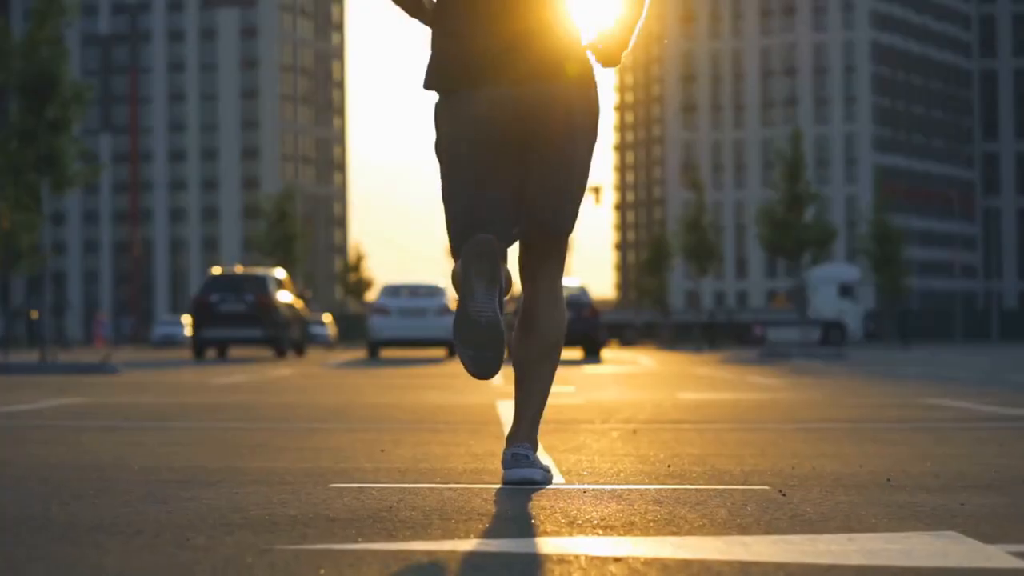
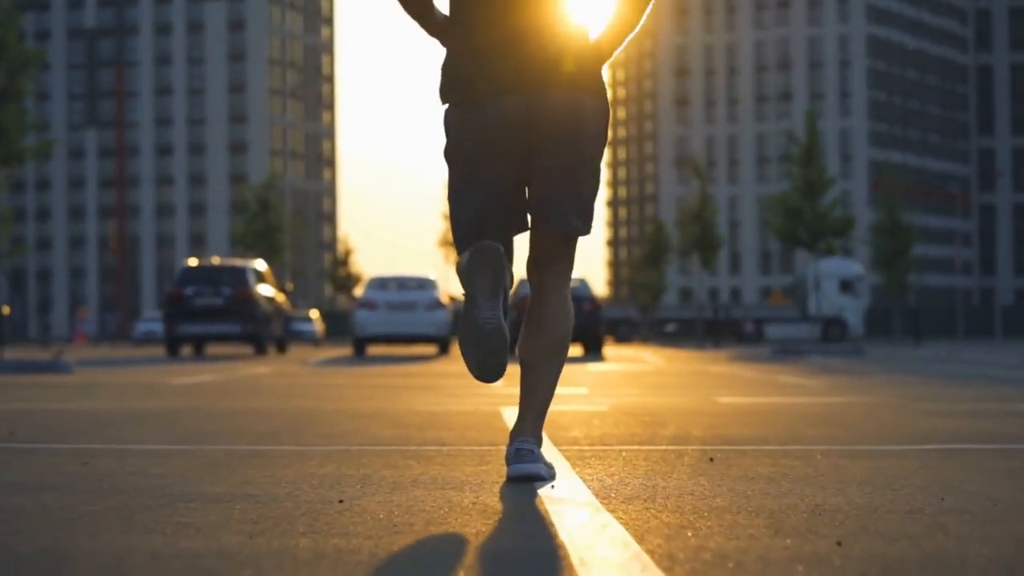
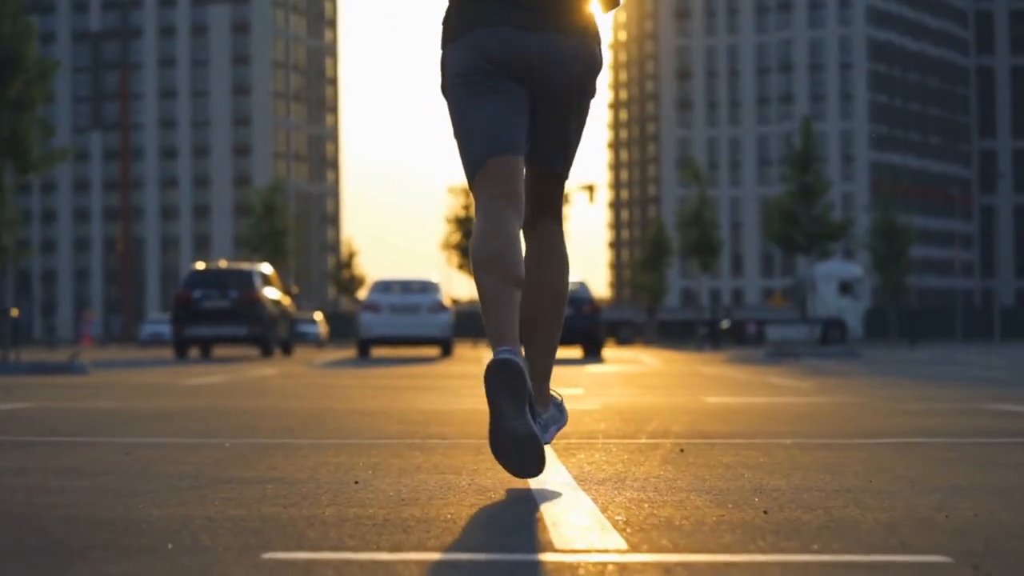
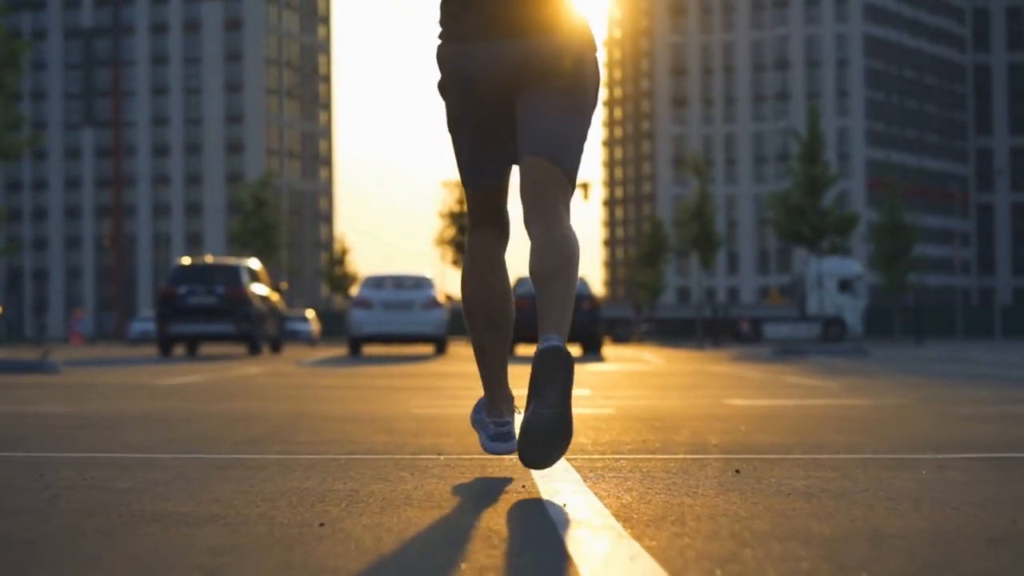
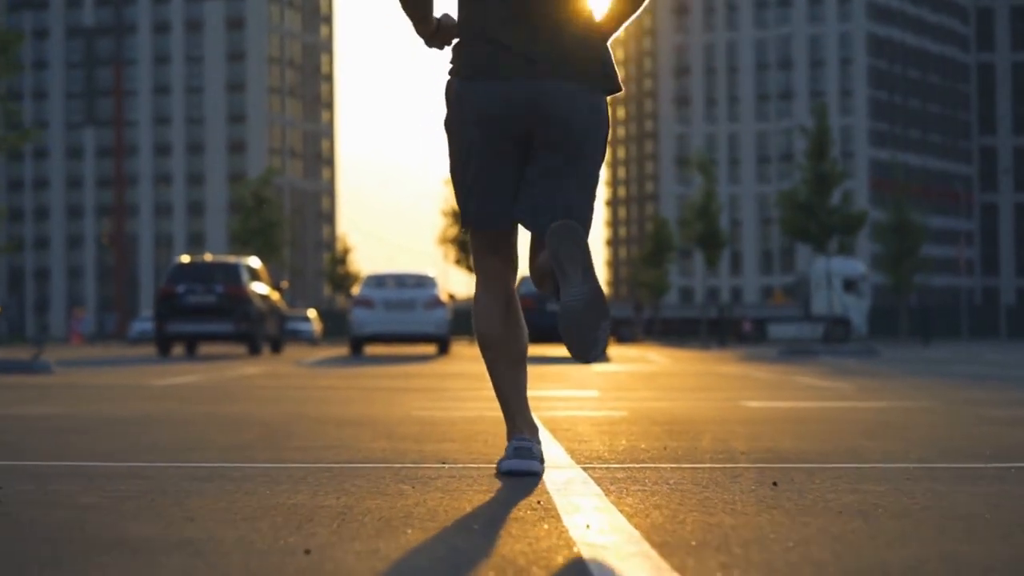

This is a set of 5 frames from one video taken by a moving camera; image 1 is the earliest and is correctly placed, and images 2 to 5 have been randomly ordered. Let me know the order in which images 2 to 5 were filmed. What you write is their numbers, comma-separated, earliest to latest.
3, 2, 4, 5
